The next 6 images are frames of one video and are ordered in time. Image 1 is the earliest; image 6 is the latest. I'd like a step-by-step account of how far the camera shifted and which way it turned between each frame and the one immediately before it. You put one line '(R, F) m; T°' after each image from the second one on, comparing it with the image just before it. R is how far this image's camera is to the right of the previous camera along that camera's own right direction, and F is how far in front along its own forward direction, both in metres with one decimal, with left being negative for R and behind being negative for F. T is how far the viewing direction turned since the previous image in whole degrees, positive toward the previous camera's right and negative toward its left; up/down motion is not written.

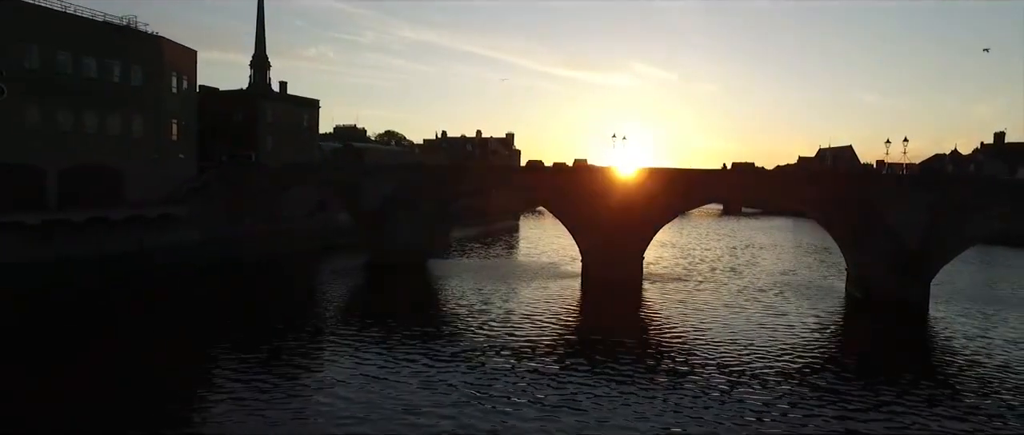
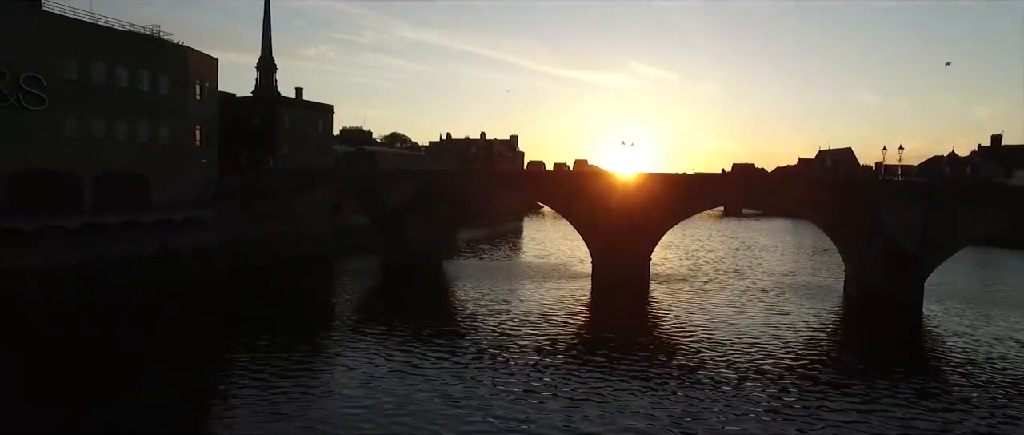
(-0.8, -1.6) m; 0°
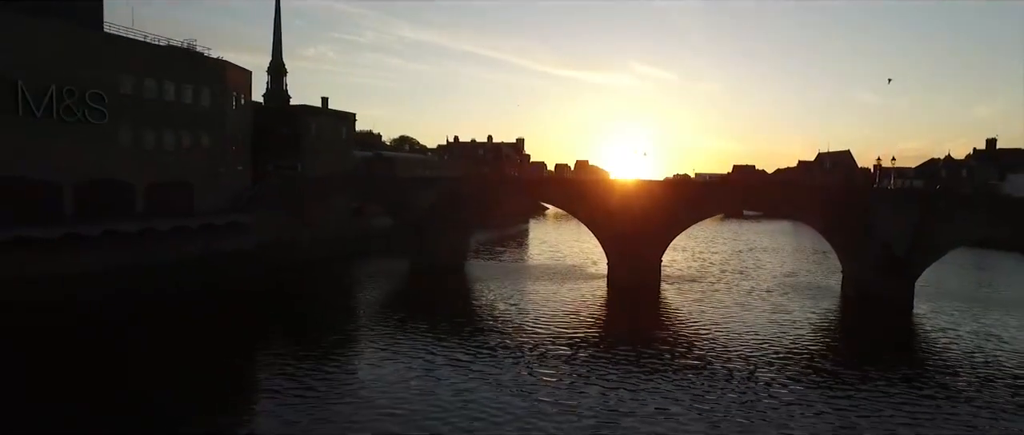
(-1.4, -2.6) m; 0°
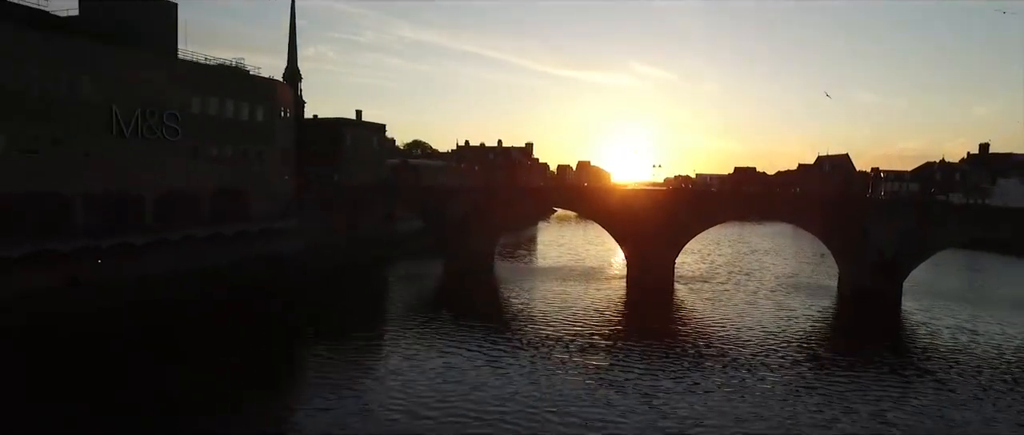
(-2.0, -4.0) m; 0°
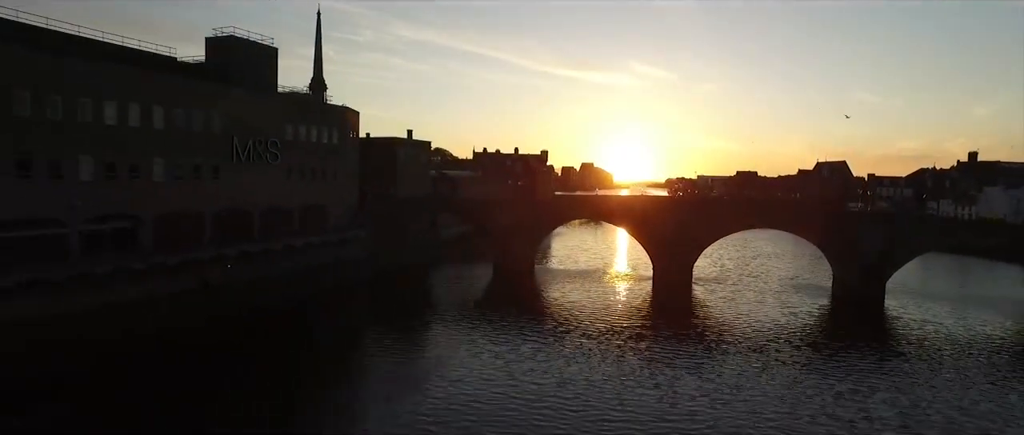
(-3.6, -7.2) m; 0°
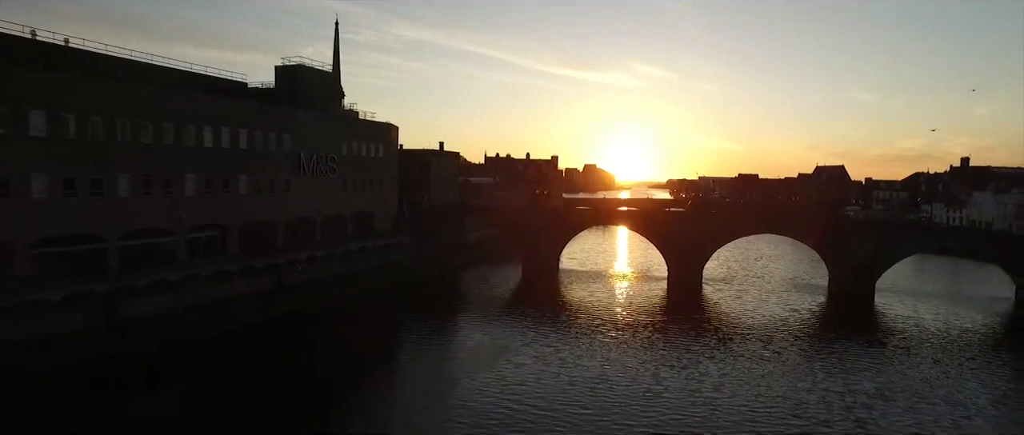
(-2.7, -5.6) m; 0°
